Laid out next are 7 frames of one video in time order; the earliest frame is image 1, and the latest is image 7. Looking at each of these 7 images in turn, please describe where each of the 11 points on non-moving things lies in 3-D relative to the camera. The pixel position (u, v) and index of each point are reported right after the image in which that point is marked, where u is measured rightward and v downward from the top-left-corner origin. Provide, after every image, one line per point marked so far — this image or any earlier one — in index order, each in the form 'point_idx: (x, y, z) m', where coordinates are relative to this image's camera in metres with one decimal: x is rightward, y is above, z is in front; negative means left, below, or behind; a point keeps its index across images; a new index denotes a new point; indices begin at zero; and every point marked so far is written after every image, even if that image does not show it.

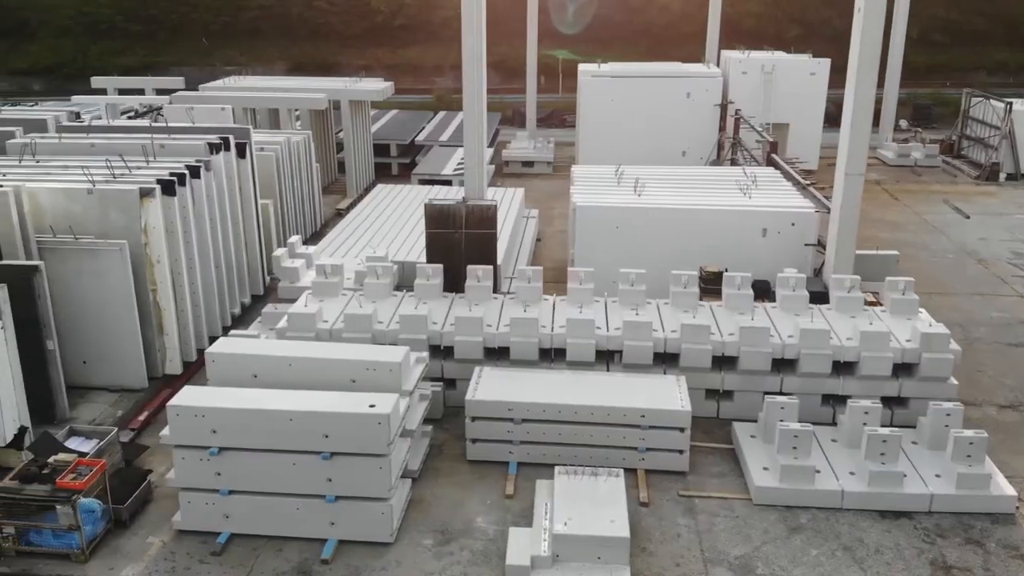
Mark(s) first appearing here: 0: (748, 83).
0: (+2.9, +2.5, +17.0) m
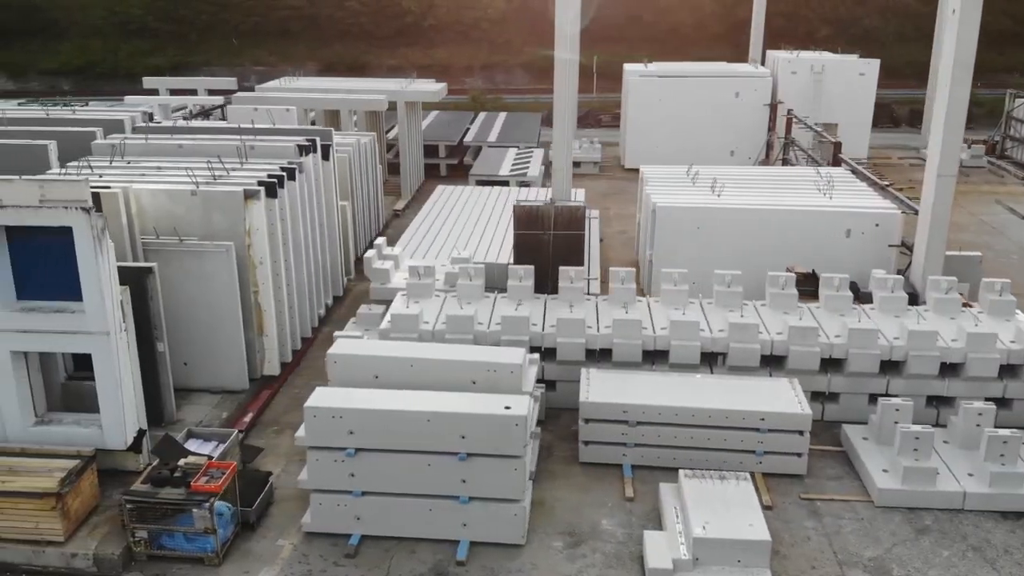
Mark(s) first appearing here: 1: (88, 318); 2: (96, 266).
0: (+3.5, +2.5, +17.0) m
1: (-2.2, -0.2, +7.2) m
2: (-2.1, +0.1, +7.1) m
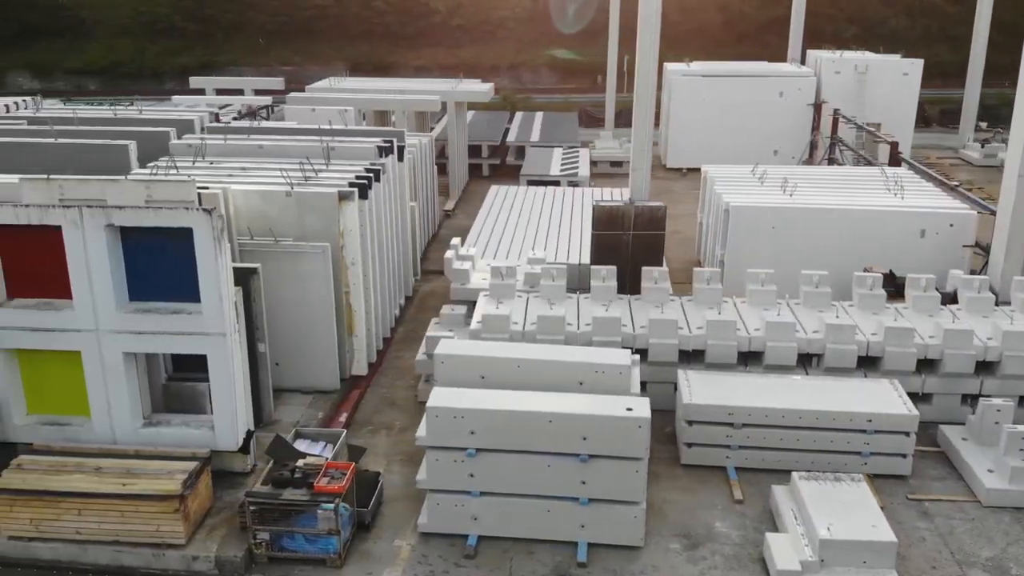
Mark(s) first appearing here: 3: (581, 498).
0: (+4.1, +2.5, +17.0) m
1: (-1.6, -0.2, +7.2) m
2: (-1.5, +0.1, +7.1) m
3: (+0.4, -1.1, +7.1) m
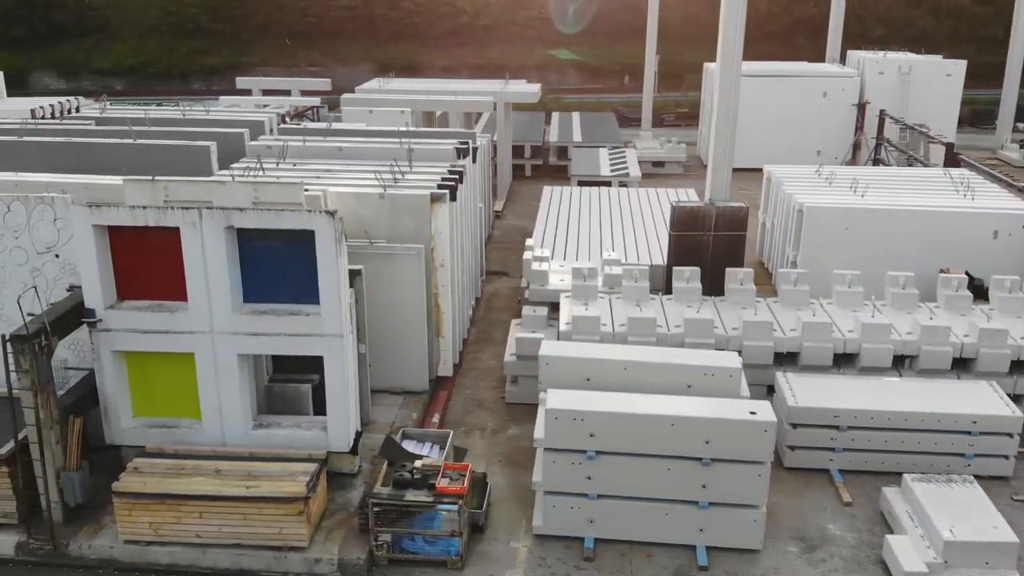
0: (+4.6, +2.5, +17.1) m
1: (-1.0, -0.2, +7.2) m
2: (-0.9, +0.1, +7.1) m
3: (+1.0, -1.1, +7.1) m
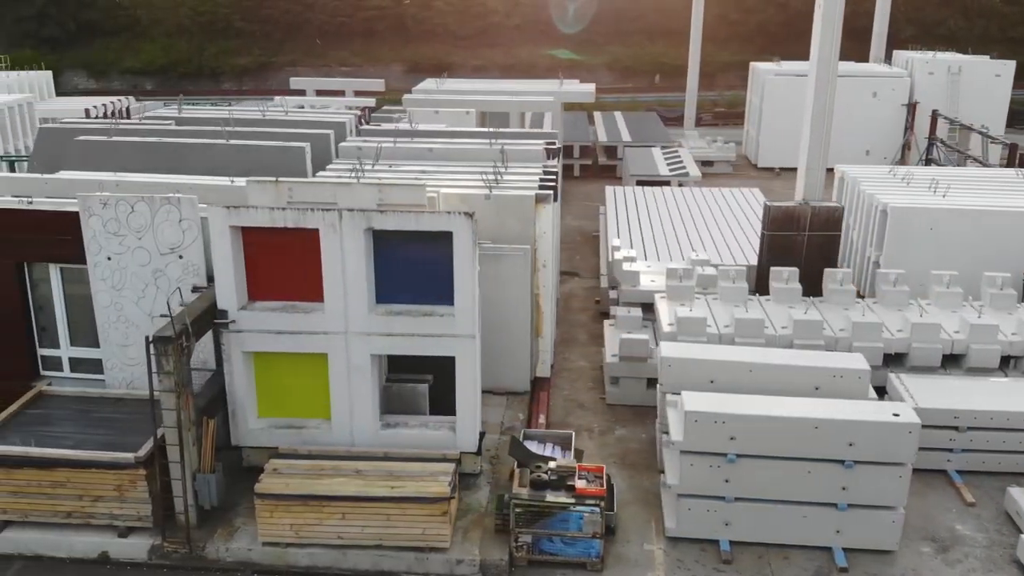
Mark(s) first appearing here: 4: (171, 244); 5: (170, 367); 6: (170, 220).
0: (+5.2, +2.5, +17.1) m
1: (-0.3, -0.2, +7.2) m
2: (-0.2, +0.1, +7.0) m
3: (+1.7, -1.1, +7.1) m
4: (-1.9, +0.2, +7.7) m
5: (-1.7, -0.4, +6.7) m
6: (-1.9, +0.4, +7.7) m
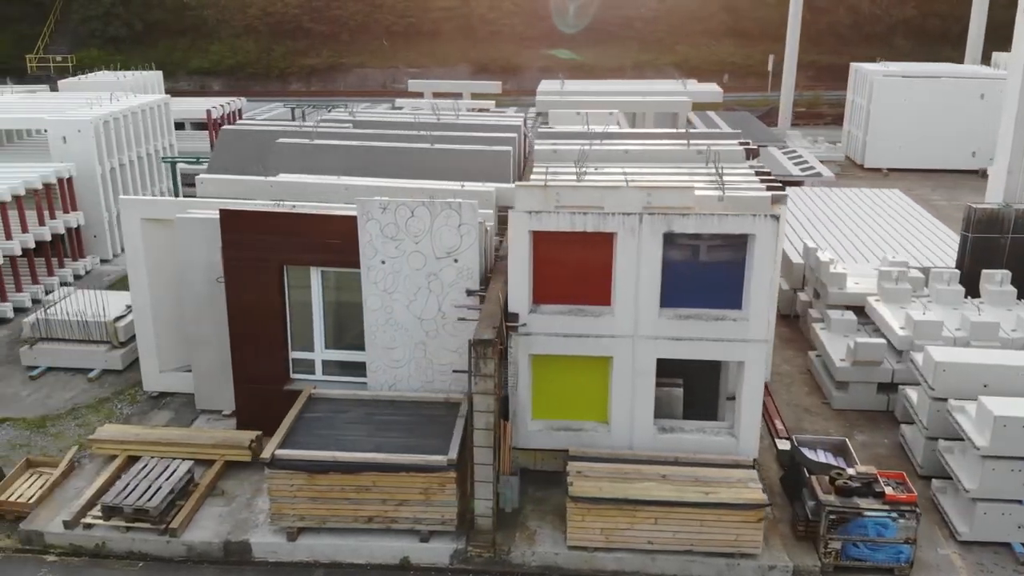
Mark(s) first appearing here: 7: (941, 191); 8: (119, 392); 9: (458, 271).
0: (+6.6, +2.5, +17.2) m
1: (+1.3, -0.2, +7.2) m
2: (+1.3, +0.1, +7.0) m
3: (+3.2, -1.1, +7.1) m
4: (-0.4, +0.2, +7.7) m
5: (-0.1, -0.4, +6.6) m
6: (-0.4, +0.4, +7.6) m
7: (+5.3, +1.2, +16.9) m
8: (-2.7, -0.7, +9.4) m
9: (-0.3, +0.1, +7.7) m
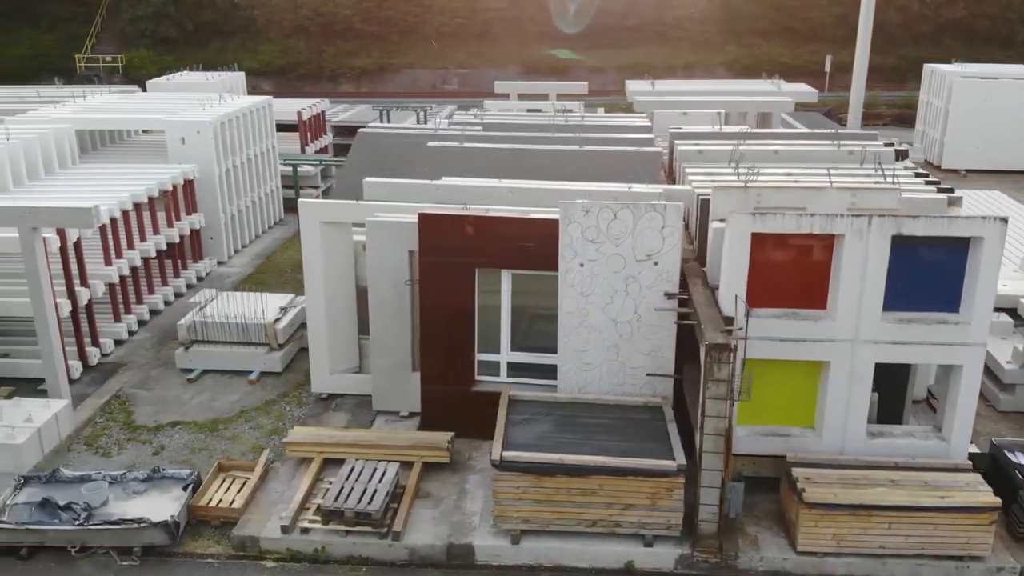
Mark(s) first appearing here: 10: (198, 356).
0: (+7.6, +2.5, +17.3) m
1: (+2.4, -0.2, +7.2) m
2: (+2.5, +0.1, +7.1) m
3: (+4.4, -1.1, +7.1) m
4: (+0.8, +0.2, +7.7) m
5: (+1.1, -0.4, +6.6) m
6: (+0.8, +0.3, +7.7) m
7: (+6.3, +1.2, +17.0) m
8: (-1.6, -0.7, +9.4) m
9: (+0.8, +0.1, +7.8) m
10: (-2.2, -0.5, +9.8) m
